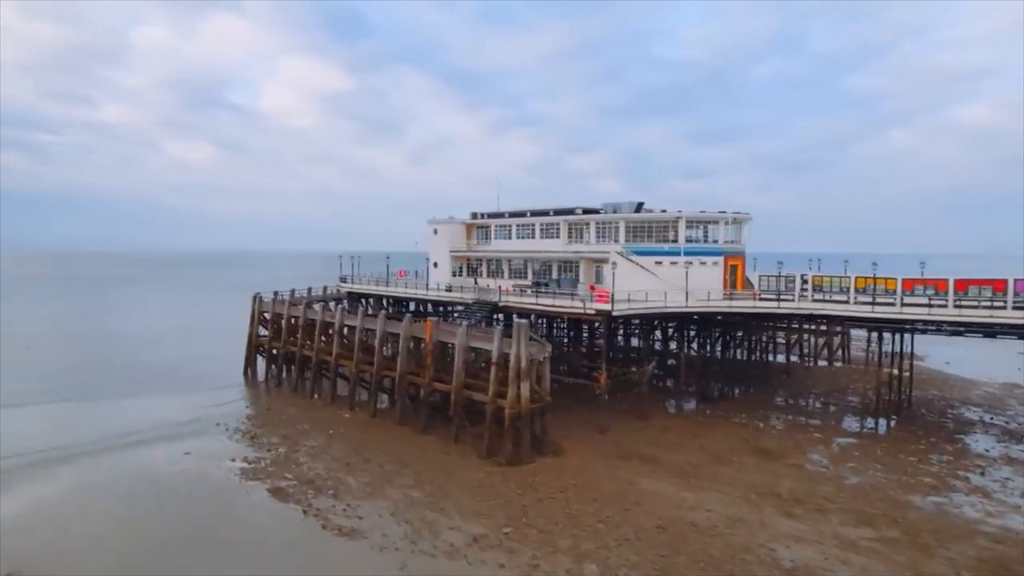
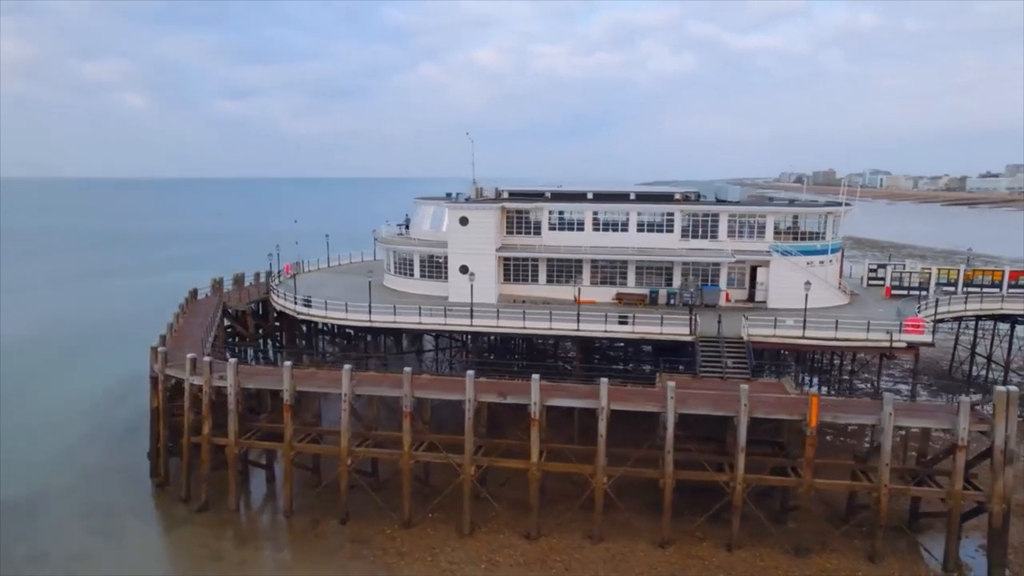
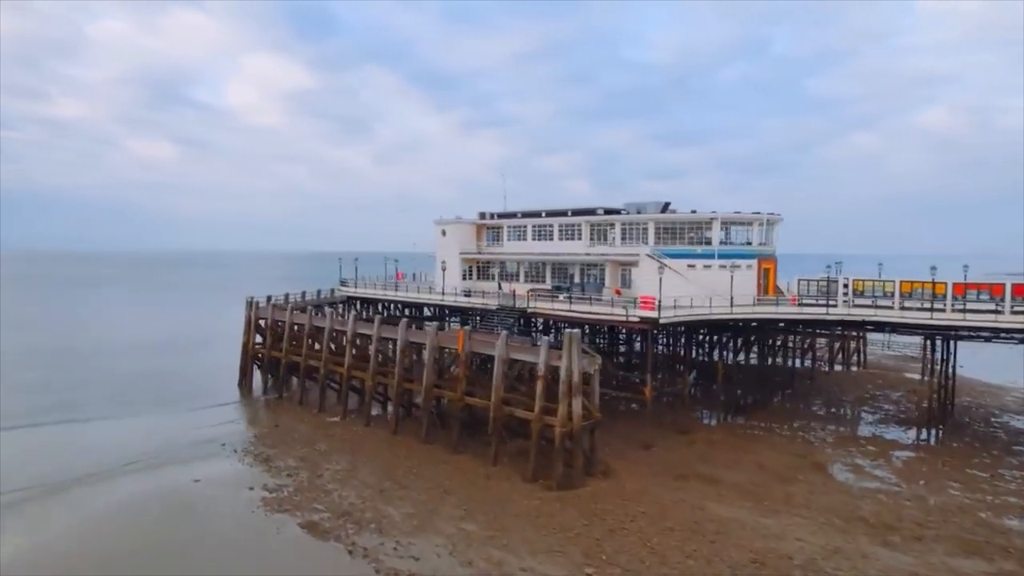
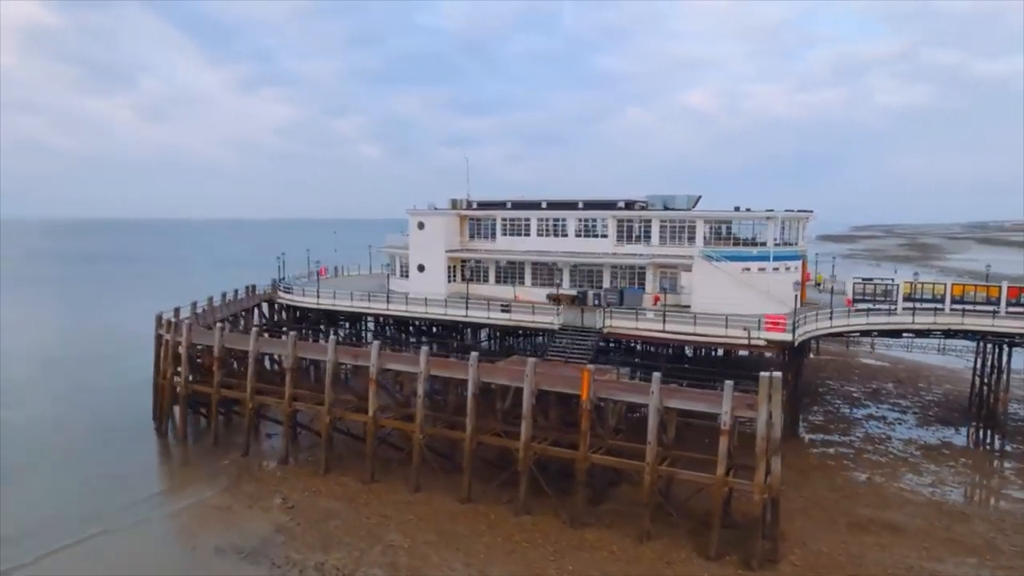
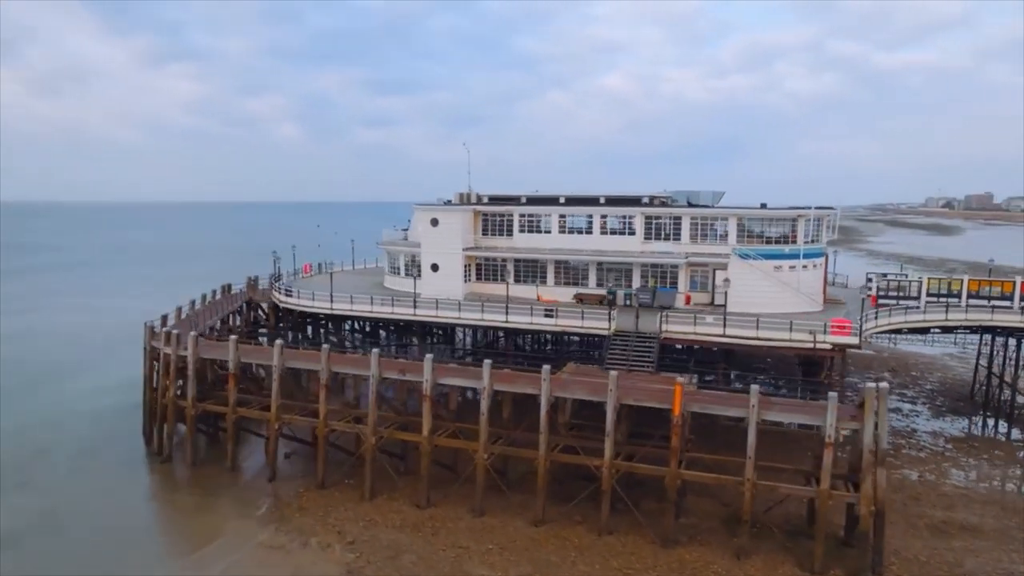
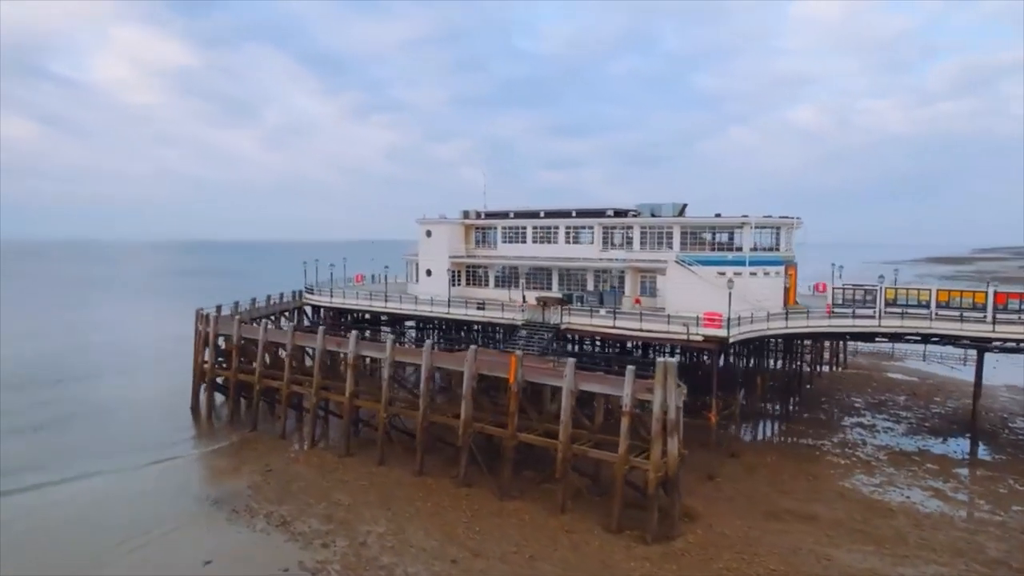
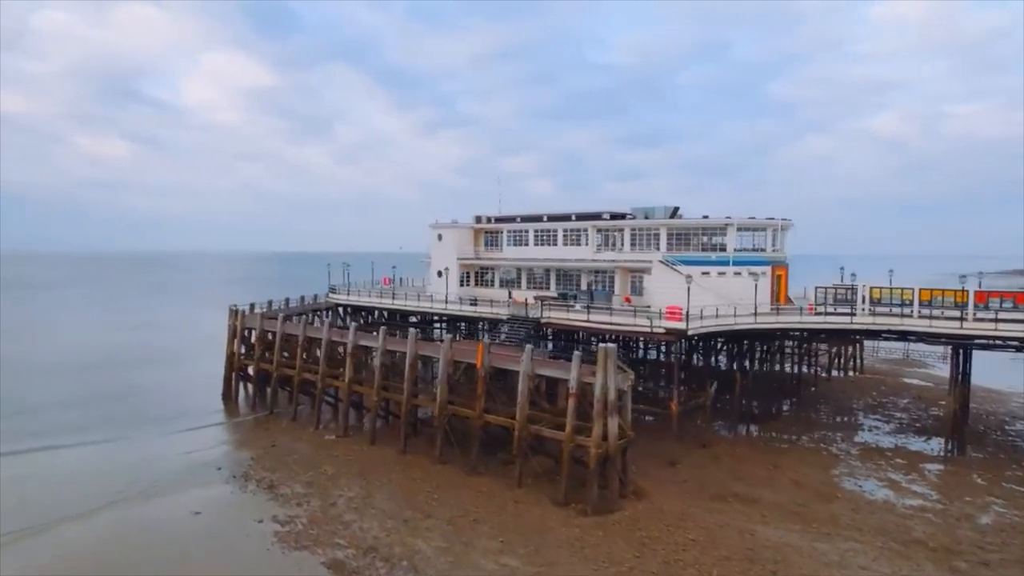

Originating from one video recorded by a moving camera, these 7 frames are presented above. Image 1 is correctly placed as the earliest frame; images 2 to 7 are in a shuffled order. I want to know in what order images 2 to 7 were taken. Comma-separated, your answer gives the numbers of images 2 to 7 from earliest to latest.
3, 7, 6, 4, 5, 2
